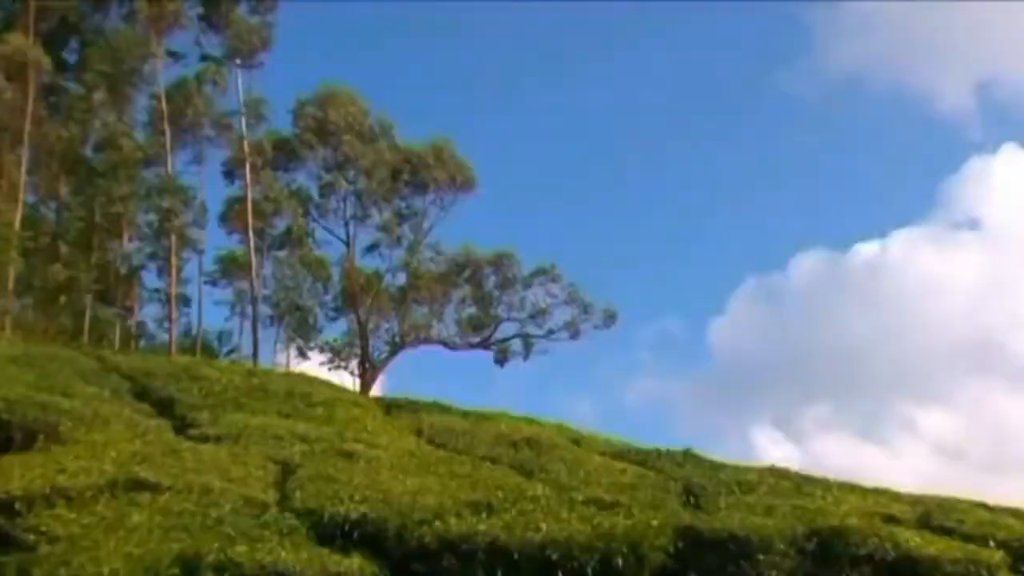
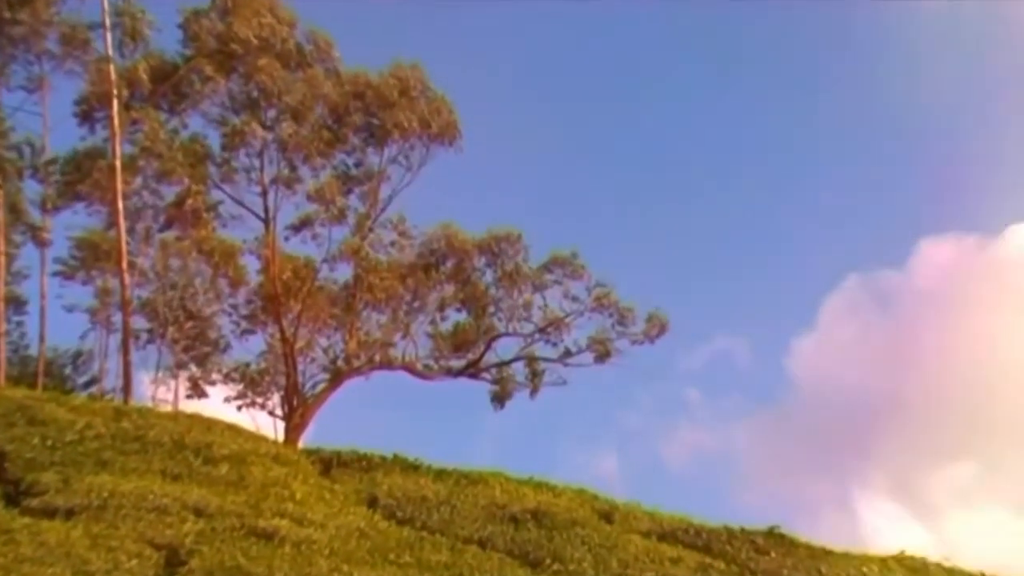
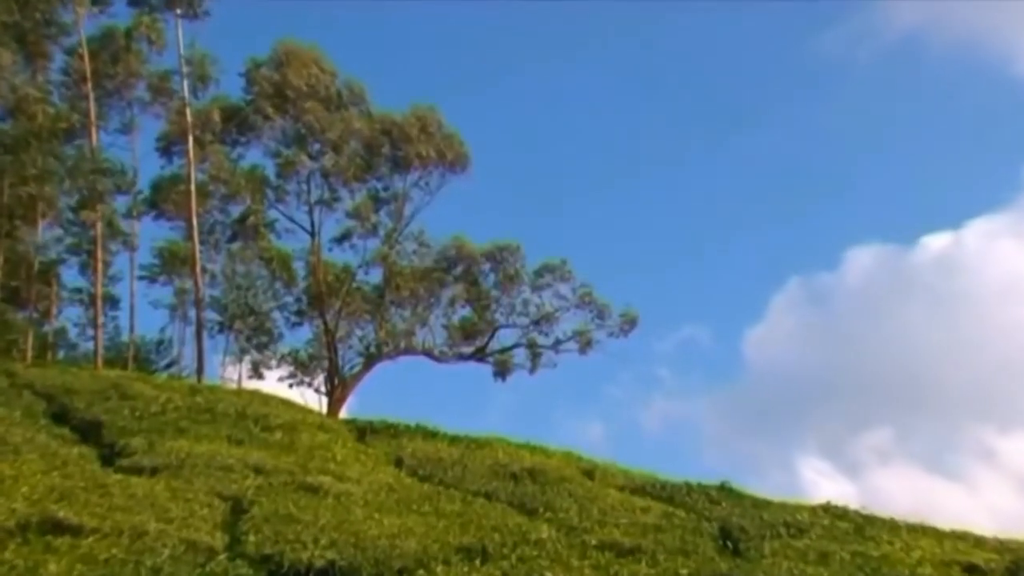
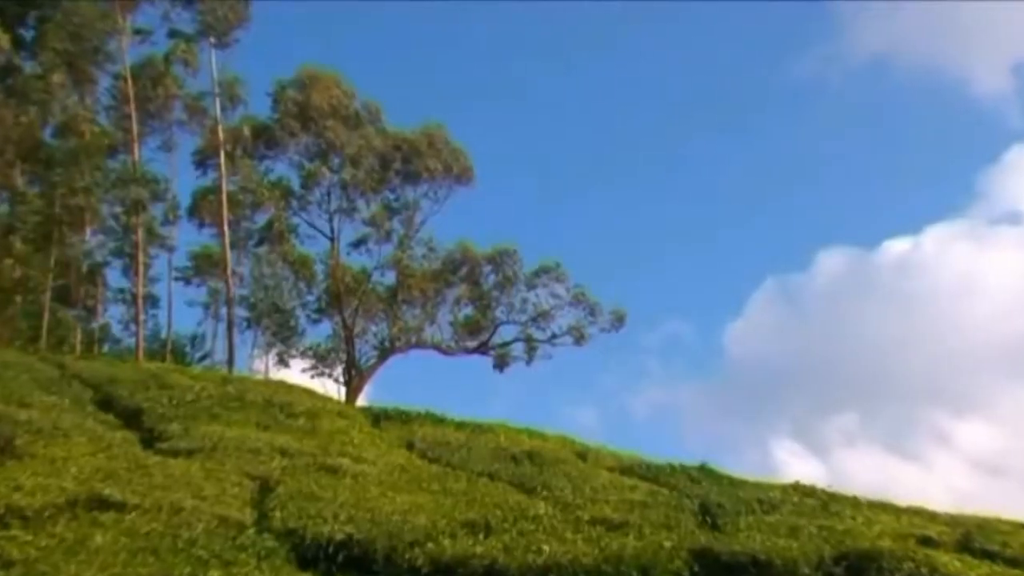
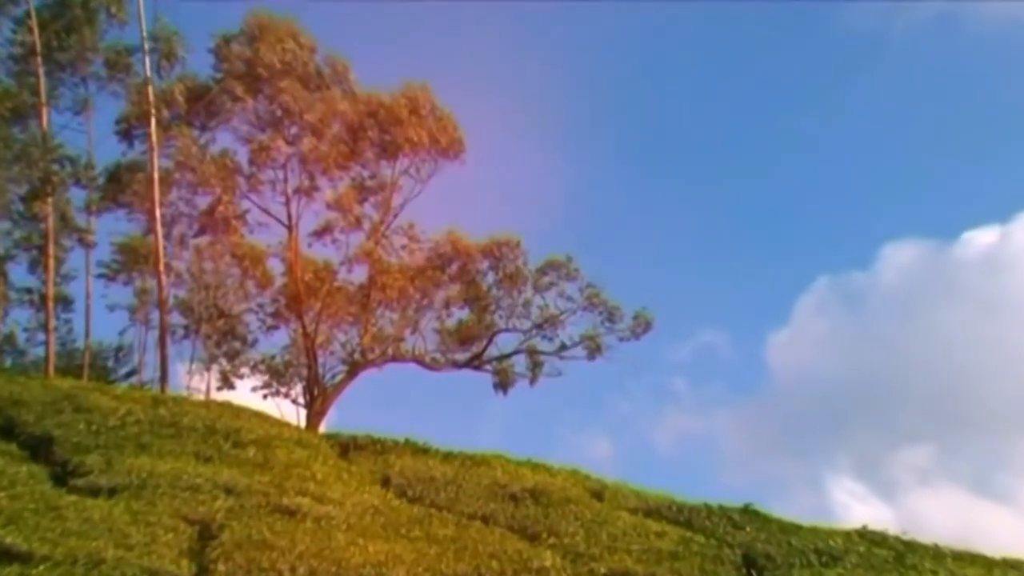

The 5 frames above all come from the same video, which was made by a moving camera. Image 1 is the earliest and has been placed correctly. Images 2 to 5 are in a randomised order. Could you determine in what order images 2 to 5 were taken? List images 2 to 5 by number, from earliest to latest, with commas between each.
4, 3, 5, 2
